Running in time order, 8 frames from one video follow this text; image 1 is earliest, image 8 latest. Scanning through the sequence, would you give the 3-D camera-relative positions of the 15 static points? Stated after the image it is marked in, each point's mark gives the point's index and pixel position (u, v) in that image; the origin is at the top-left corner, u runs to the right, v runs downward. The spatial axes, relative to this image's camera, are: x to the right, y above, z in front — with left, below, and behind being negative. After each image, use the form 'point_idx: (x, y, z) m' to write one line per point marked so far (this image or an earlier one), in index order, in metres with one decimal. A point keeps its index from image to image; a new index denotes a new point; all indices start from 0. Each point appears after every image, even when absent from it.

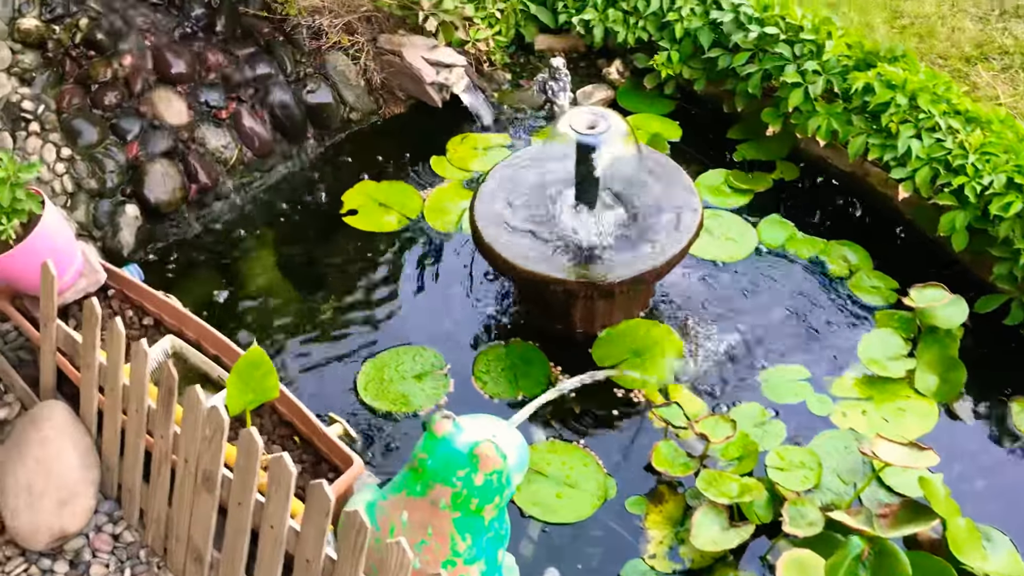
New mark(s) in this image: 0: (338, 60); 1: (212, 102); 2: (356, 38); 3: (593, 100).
0: (-0.6, +0.8, +3.6) m
1: (-1.0, +0.6, +3.3) m
2: (-0.6, +0.9, +3.6) m
3: (+0.3, +0.7, +3.7) m
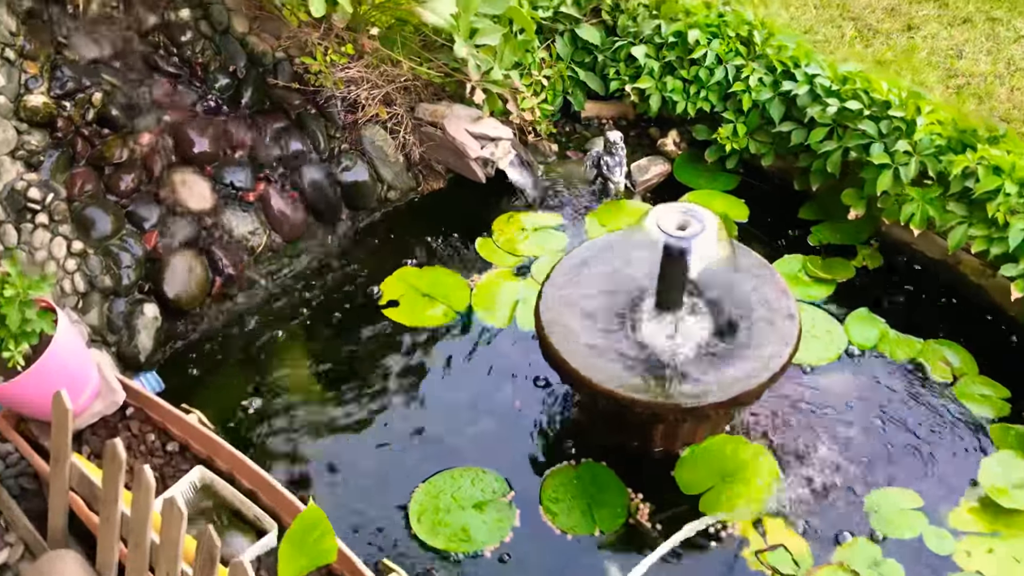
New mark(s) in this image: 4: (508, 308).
0: (-0.5, +0.5, +3.3) m
1: (-0.8, +0.3, +3.0) m
2: (-0.4, +0.6, +3.3) m
3: (+0.5, +0.4, +3.4) m
4: (0.0, -0.1, +3.0) m
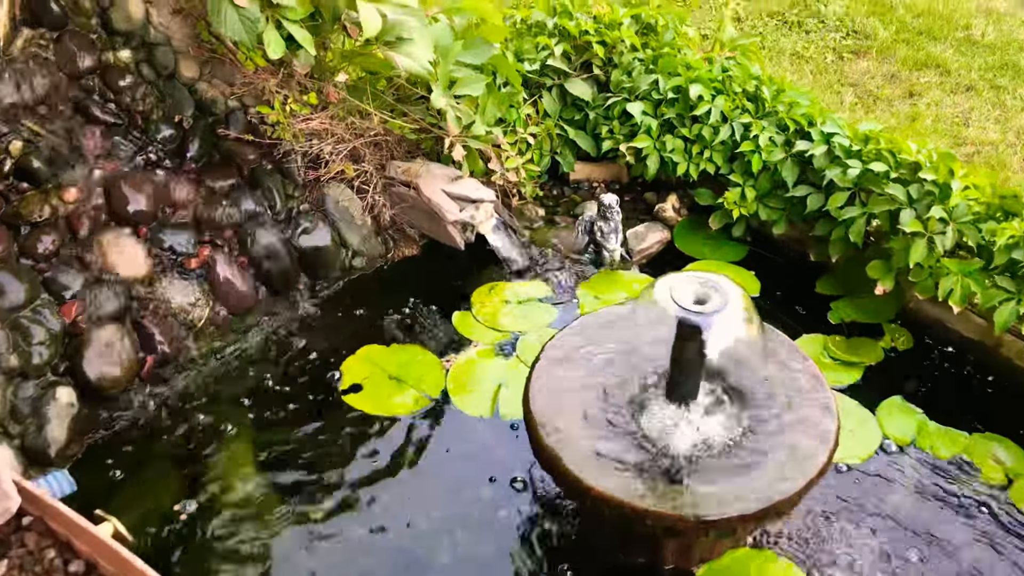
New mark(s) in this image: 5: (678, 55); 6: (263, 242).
0: (-0.5, +0.3, +2.9) m
1: (-0.9, +0.1, +2.6) m
2: (-0.5, +0.4, +2.9) m
3: (+0.4, +0.1, +3.1) m
4: (-0.1, -0.3, +2.6) m
5: (+0.5, +0.7, +3.1) m
6: (-0.7, +0.1, +2.7) m
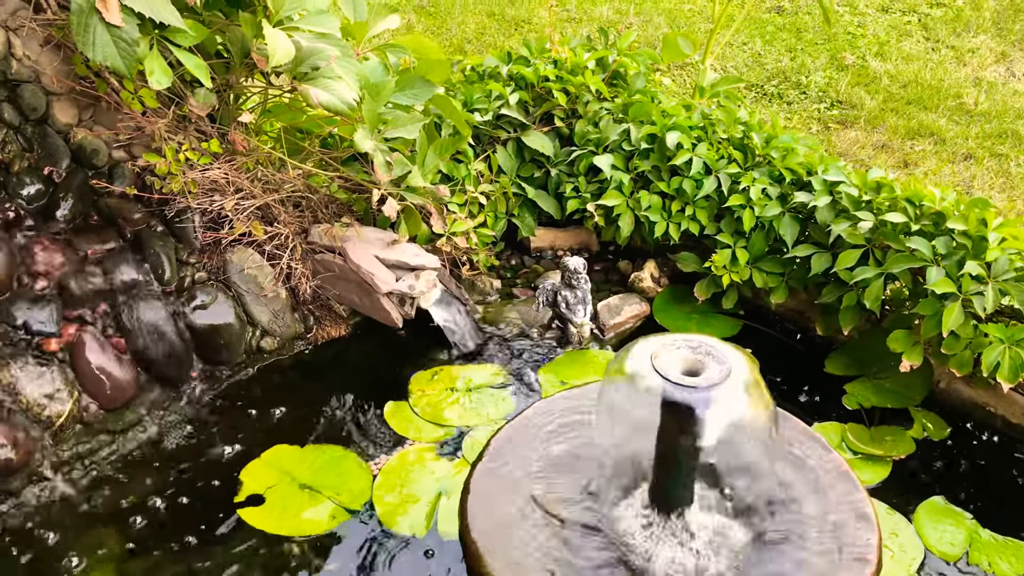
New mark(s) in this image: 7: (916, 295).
0: (-0.6, +0.1, +2.4) m
1: (-1.0, -0.1, +2.1) m
2: (-0.6, +0.1, +2.4) m
3: (+0.3, -0.1, +2.6) m
4: (-0.2, -0.4, +2.0) m
5: (+0.4, +0.5, +2.7) m
6: (-0.8, -0.1, +2.2) m
7: (+1.0, 0.0, +2.3) m
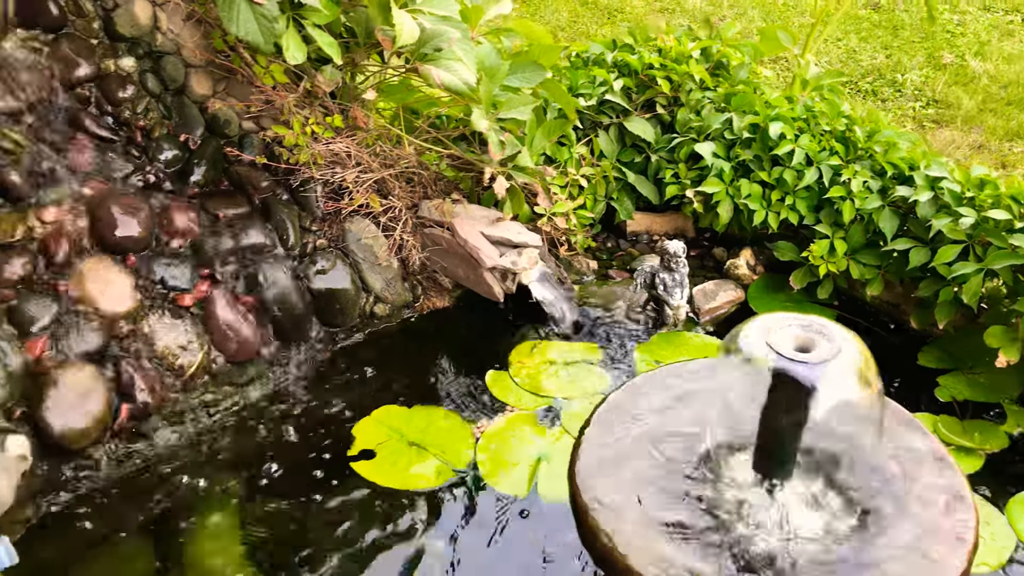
0: (-0.4, +0.1, +2.5) m
1: (-0.8, 0.0, +2.2) m
2: (-0.3, +0.2, +2.6) m
3: (+0.6, 0.0, +2.6) m
4: (0.0, -0.4, +2.1) m
5: (+0.7, +0.6, +2.8) m
6: (-0.6, 0.0, +2.3) m
7: (+1.2, 0.0, +2.3) m
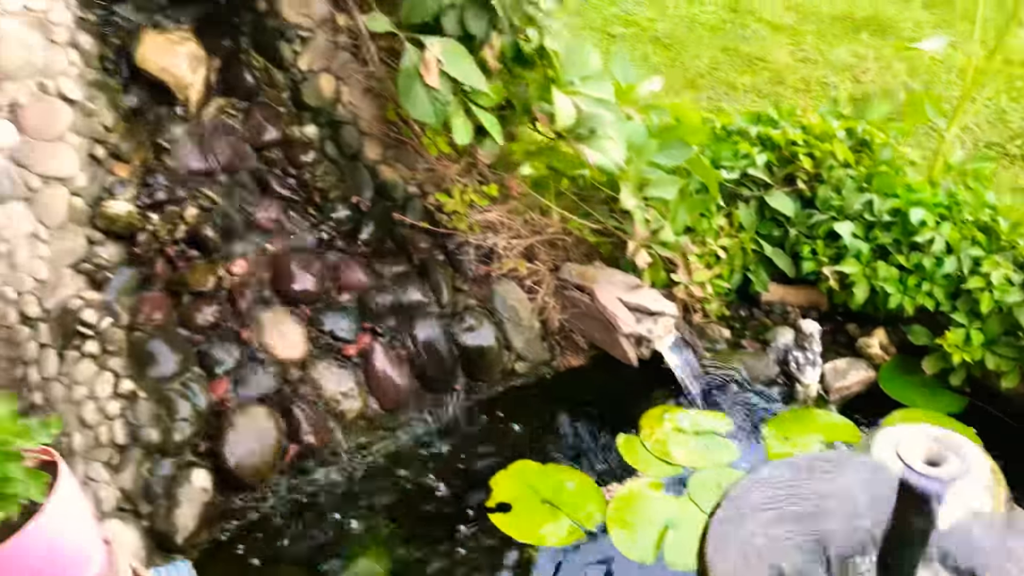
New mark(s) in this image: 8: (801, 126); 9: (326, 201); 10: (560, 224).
0: (0.0, 0.0, +2.7) m
1: (-0.4, -0.1, +2.5) m
2: (+0.1, +0.1, +2.7) m
3: (+0.9, -0.3, +2.7) m
4: (+0.3, -0.6, +2.2) m
5: (+1.1, +0.3, +2.8) m
6: (-0.2, -0.1, +2.5) m
7: (+1.5, -0.3, +2.3) m
8: (+0.9, +0.5, +3.0) m
9: (-0.5, +0.2, +2.6) m
10: (+0.1, +0.2, +2.8) m
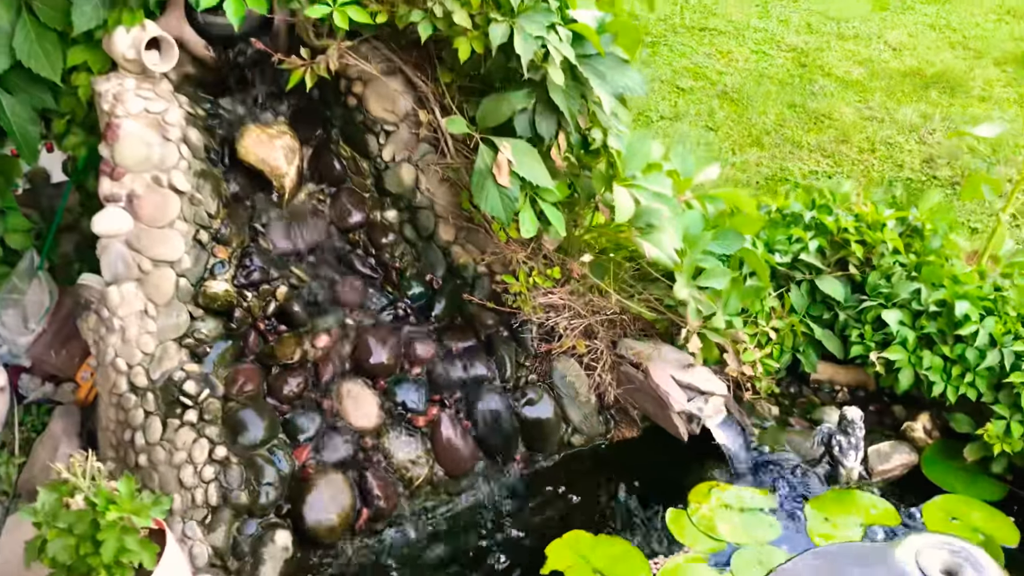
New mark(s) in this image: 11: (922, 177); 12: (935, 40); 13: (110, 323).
0: (+0.2, -0.2, +2.9) m
1: (-0.3, -0.3, +2.7) m
2: (+0.2, -0.2, +2.9) m
3: (+1.1, -0.5, +2.8) m
4: (+0.5, -0.8, +2.4) m
5: (+1.3, +0.1, +2.9) m
6: (-0.1, -0.3, +2.7) m
7: (+1.7, -0.5, +2.4) m
8: (+1.1, +0.2, +3.1) m
9: (-0.3, 0.0, +2.8) m
10: (+0.3, 0.0, +2.9) m
11: (+1.9, +0.5, +4.5) m
12: (+2.4, +1.4, +5.4) m
13: (-1.0, -0.1, +2.4) m
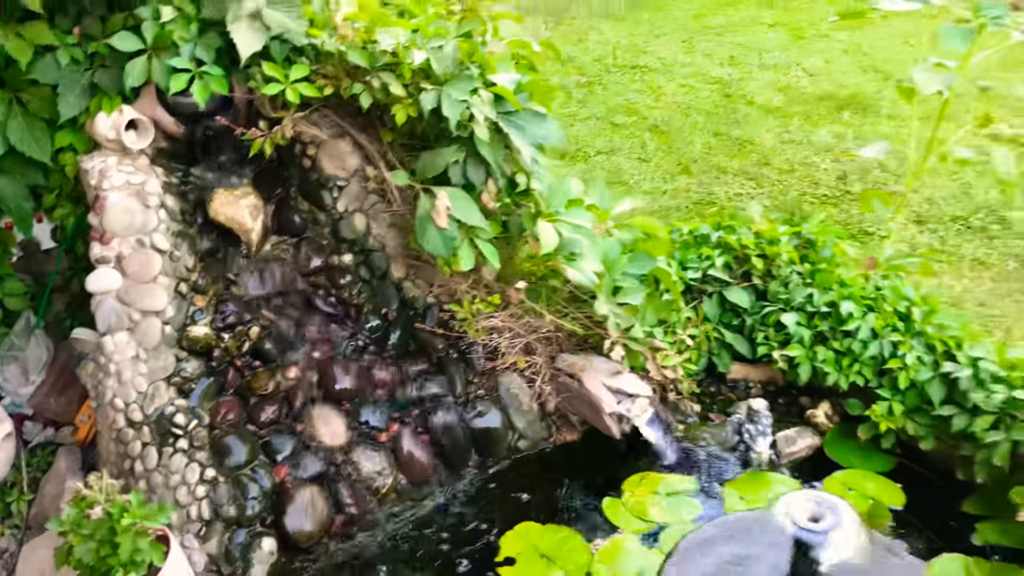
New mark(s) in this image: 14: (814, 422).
0: (0.0, -0.3, +3.3) m
1: (-0.4, -0.4, +3.0) m
2: (+0.1, -0.2, +3.3) m
3: (+0.9, -0.5, +3.2) m
4: (+0.3, -0.8, +2.8) m
5: (+1.1, +0.1, +3.4) m
6: (-0.2, -0.4, +3.1) m
7: (+1.5, -0.5, +2.8) m
8: (+0.9, +0.2, +3.6) m
9: (-0.5, -0.1, +3.2) m
10: (+0.1, -0.1, +3.3) m
11: (+1.6, +0.5, +4.9) m
12: (+2.0, +1.4, +6.0) m
13: (-1.1, -0.2, +2.7) m
14: (+1.0, -0.5, +3.3) m
